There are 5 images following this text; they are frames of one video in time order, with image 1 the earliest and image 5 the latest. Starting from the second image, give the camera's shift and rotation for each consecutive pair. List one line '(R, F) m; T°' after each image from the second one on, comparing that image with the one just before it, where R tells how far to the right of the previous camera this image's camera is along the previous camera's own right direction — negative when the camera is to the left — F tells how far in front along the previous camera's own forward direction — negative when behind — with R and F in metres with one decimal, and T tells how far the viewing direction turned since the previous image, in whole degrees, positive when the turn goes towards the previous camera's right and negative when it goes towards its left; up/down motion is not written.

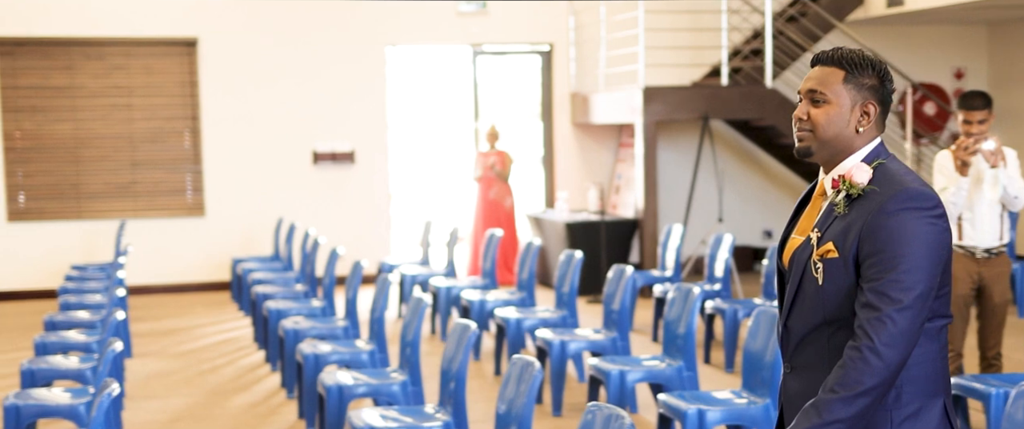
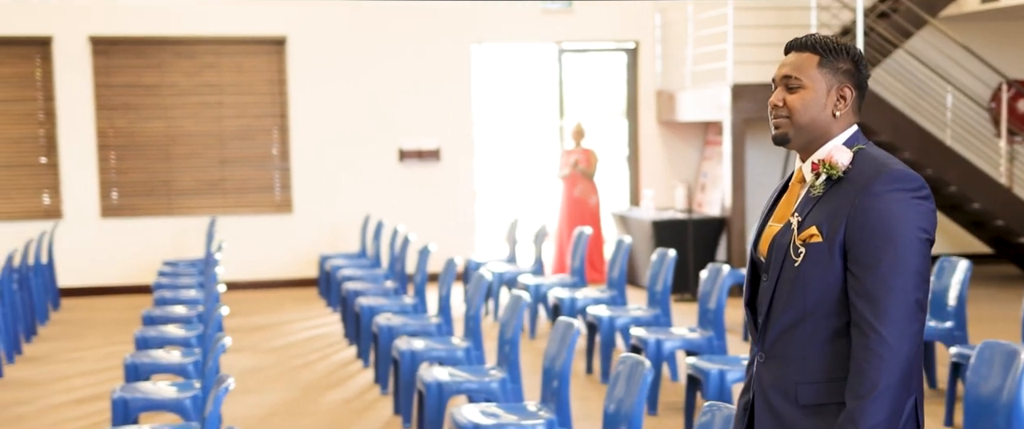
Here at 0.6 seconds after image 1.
(-0.3, 0.0) m; -3°
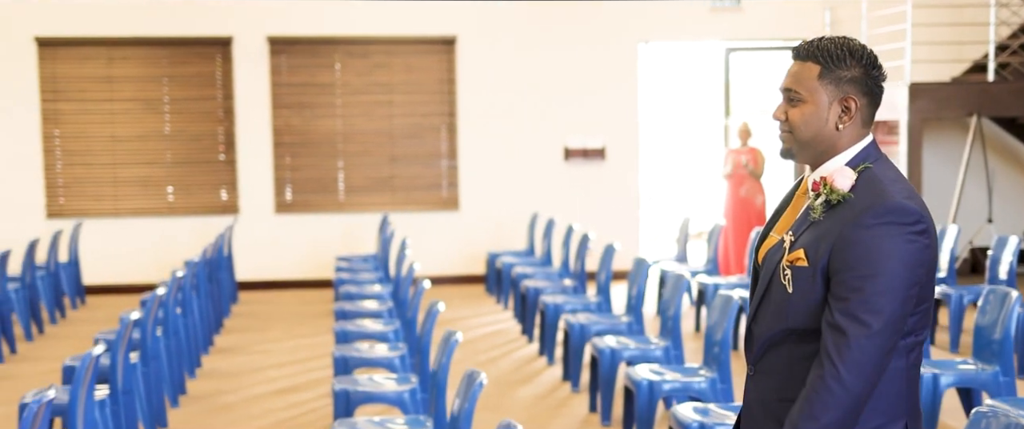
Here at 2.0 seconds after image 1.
(-0.8, -0.1) m; -5°
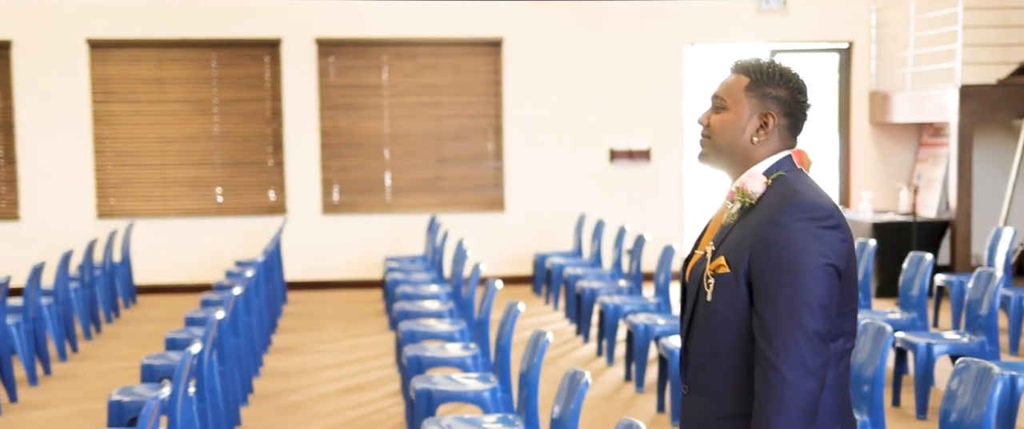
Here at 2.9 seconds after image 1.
(-0.5, -0.1) m; 0°
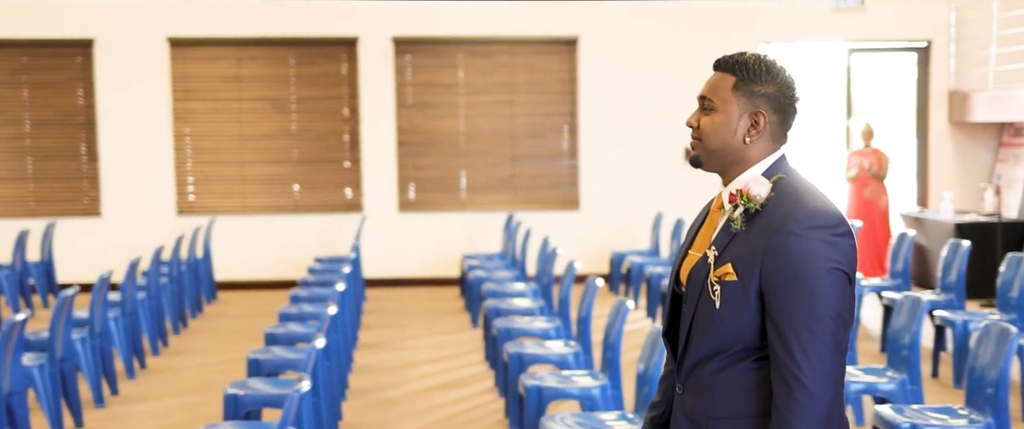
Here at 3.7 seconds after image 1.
(-0.5, 0.0) m; -1°
